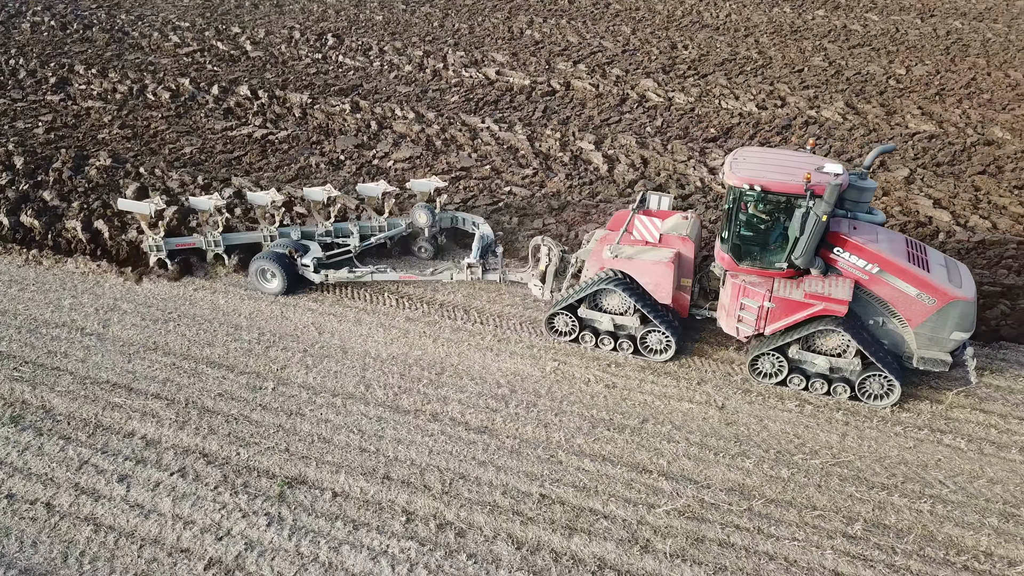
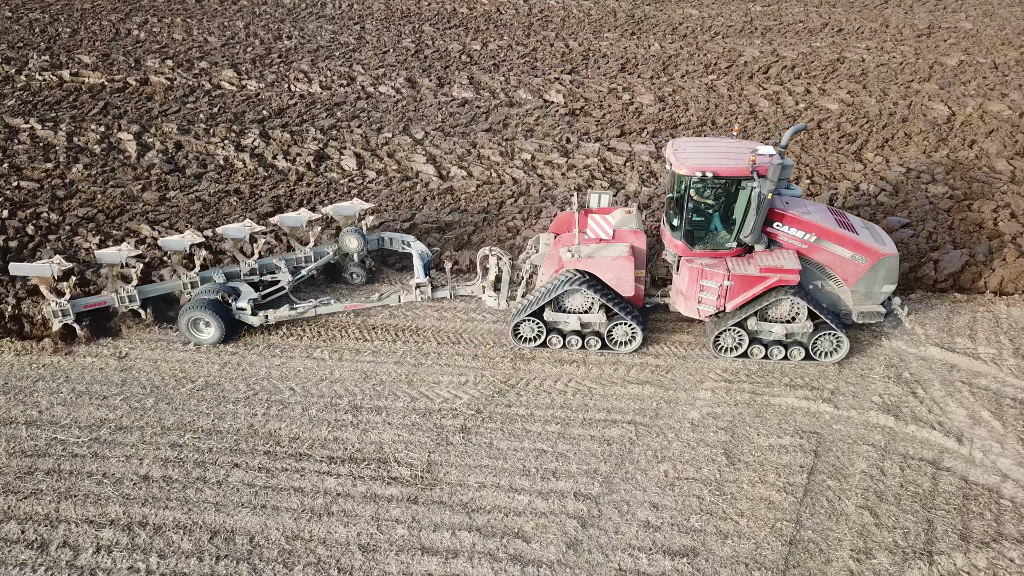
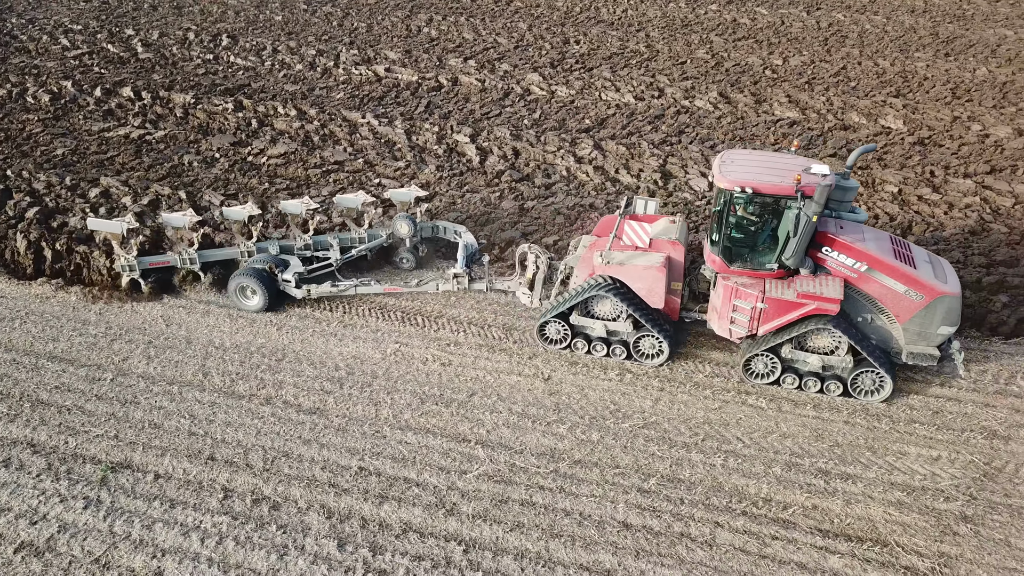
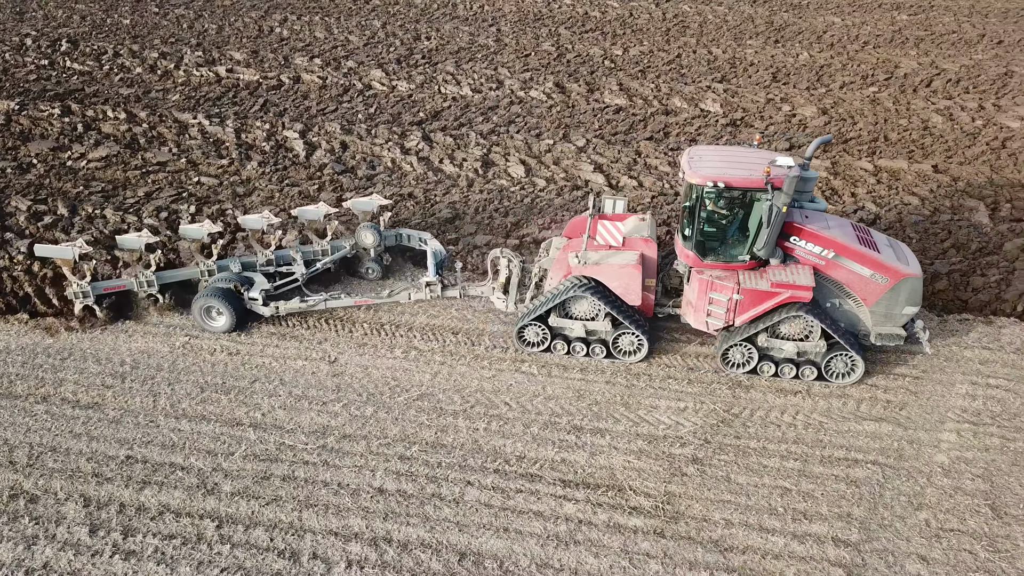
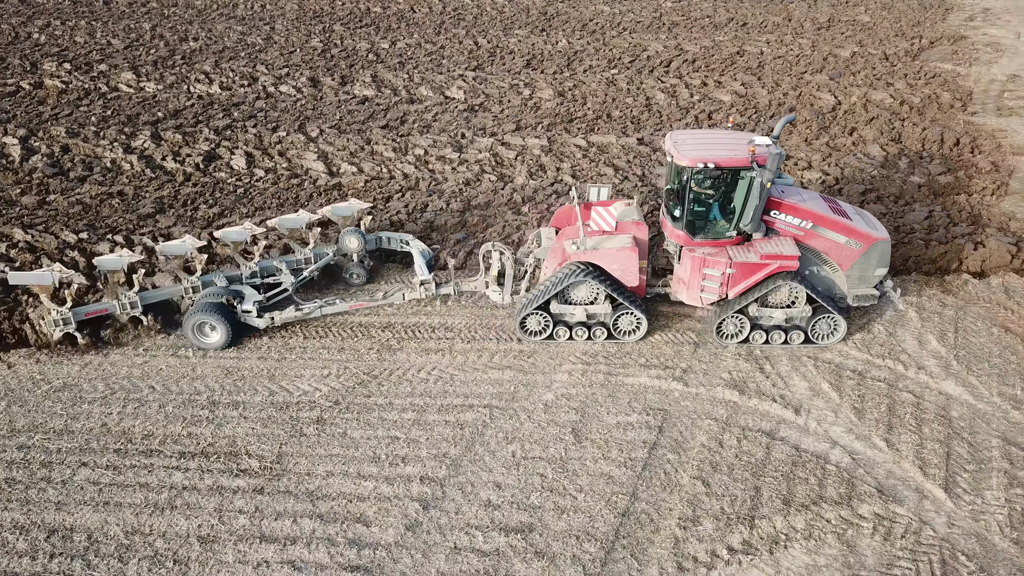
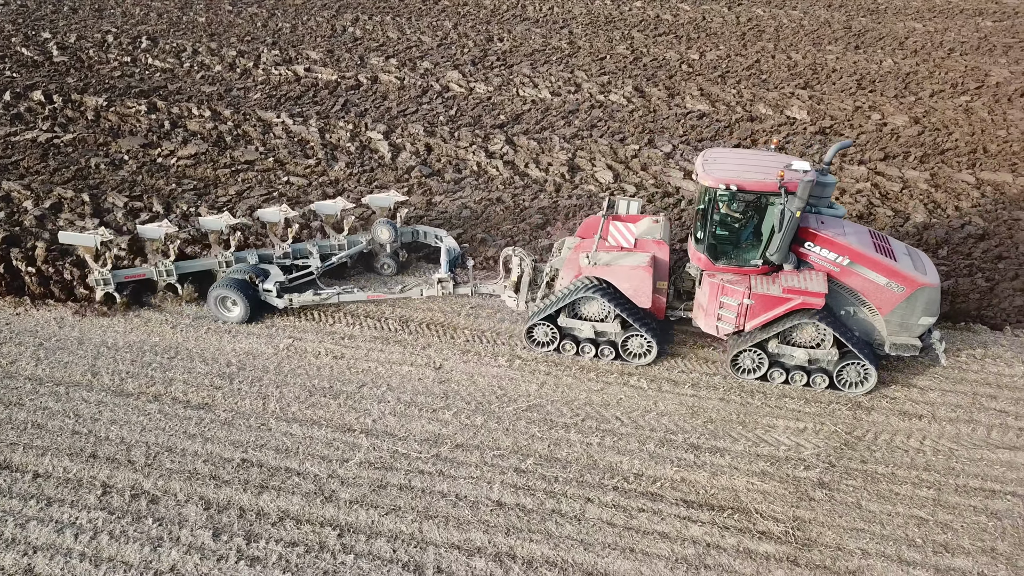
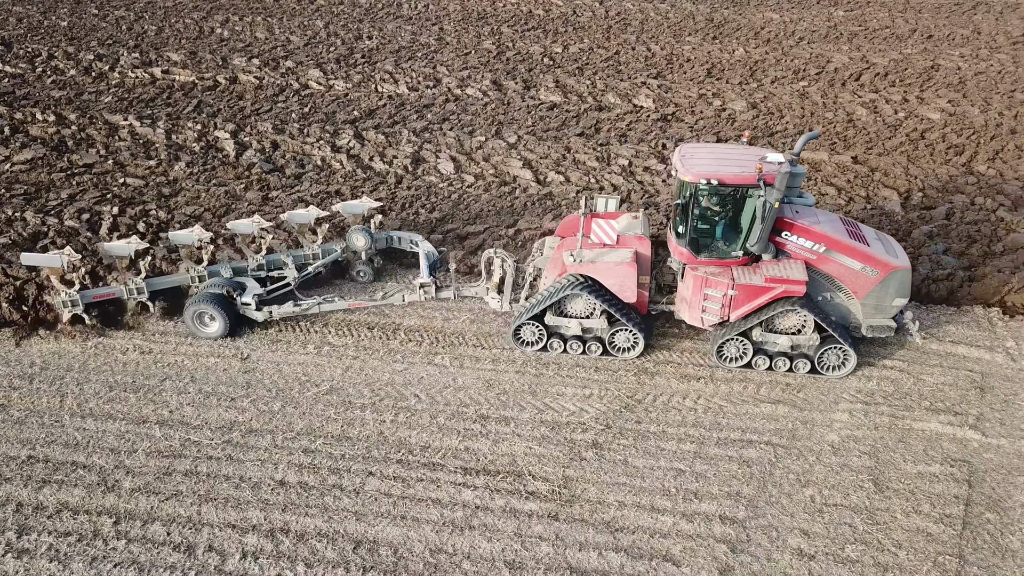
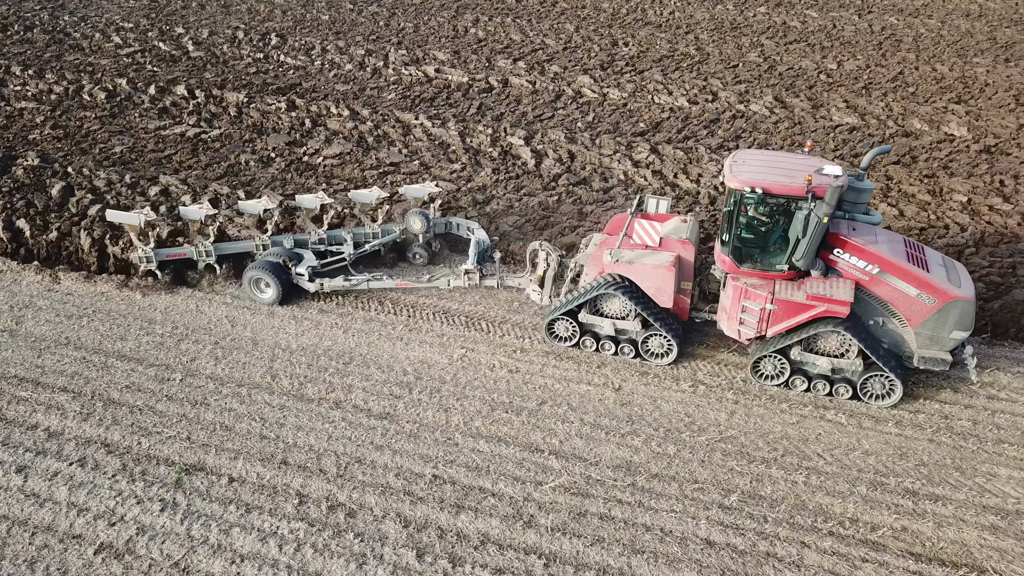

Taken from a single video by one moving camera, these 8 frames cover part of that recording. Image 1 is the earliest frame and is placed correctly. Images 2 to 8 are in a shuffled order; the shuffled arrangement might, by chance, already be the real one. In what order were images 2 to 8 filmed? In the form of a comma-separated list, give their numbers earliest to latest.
8, 3, 6, 4, 7, 2, 5
